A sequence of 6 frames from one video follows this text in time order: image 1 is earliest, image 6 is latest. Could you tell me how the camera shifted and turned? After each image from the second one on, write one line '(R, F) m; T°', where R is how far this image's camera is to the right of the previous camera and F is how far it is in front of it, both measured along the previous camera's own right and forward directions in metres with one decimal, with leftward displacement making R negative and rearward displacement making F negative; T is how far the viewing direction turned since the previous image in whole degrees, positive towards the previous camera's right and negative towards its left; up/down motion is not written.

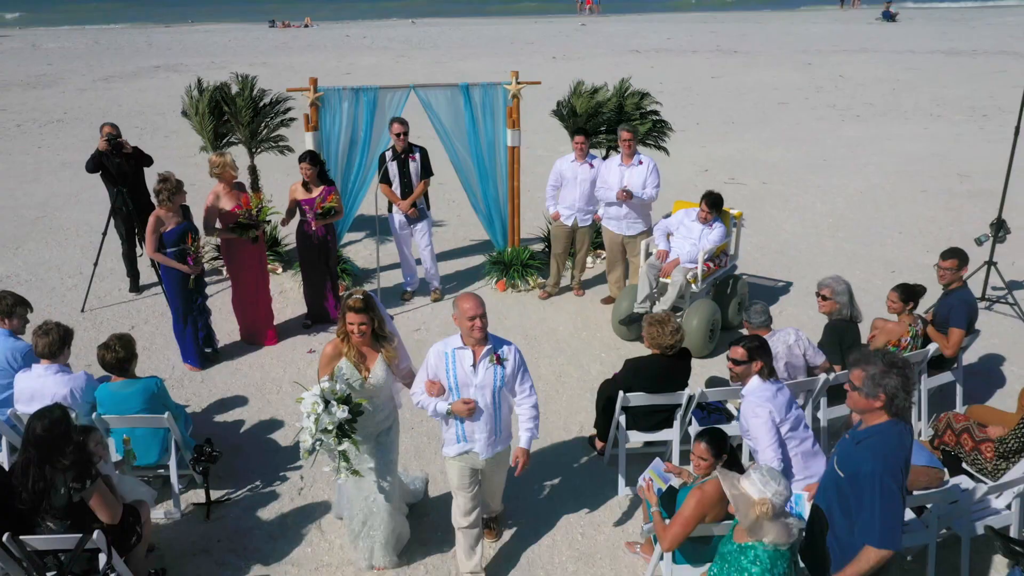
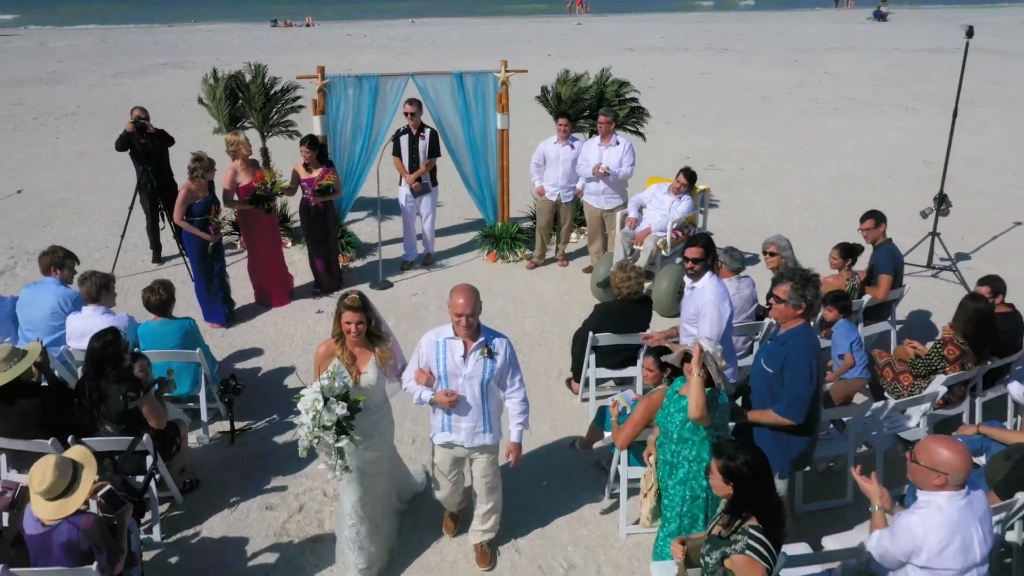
(+0.1, -0.8) m; 0°
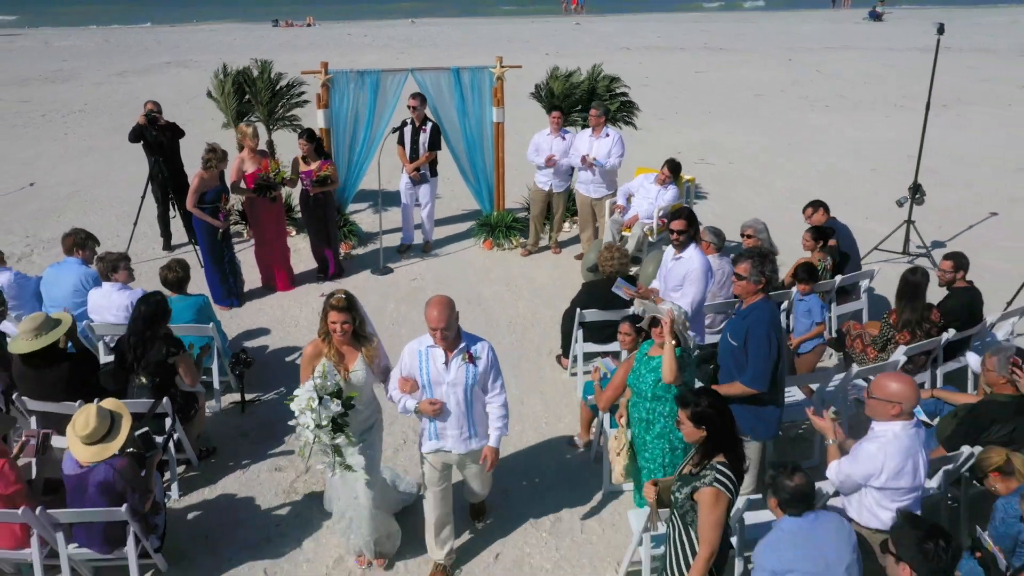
(+0.1, -0.4) m; 0°
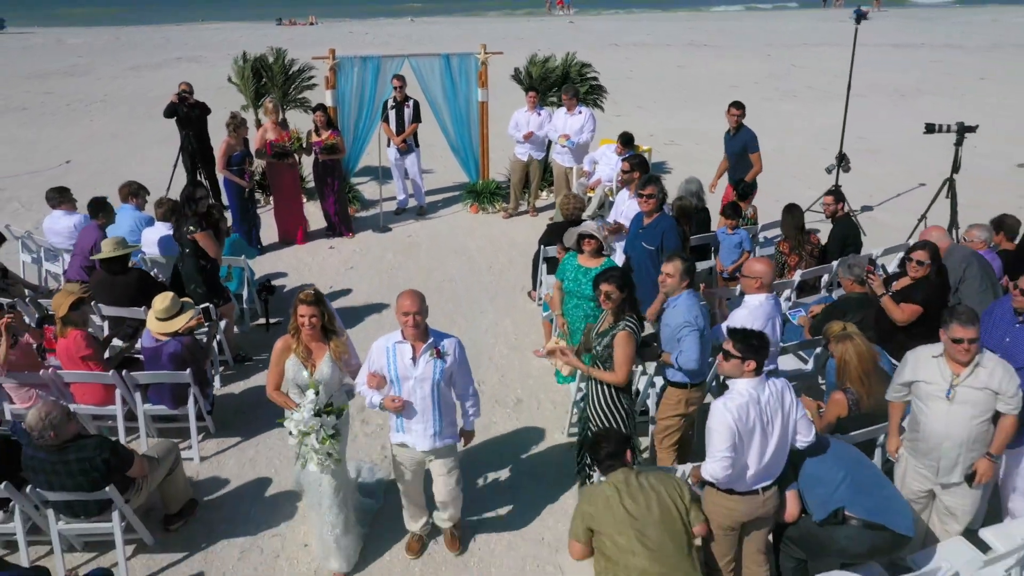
(+0.3, -1.5) m; 0°
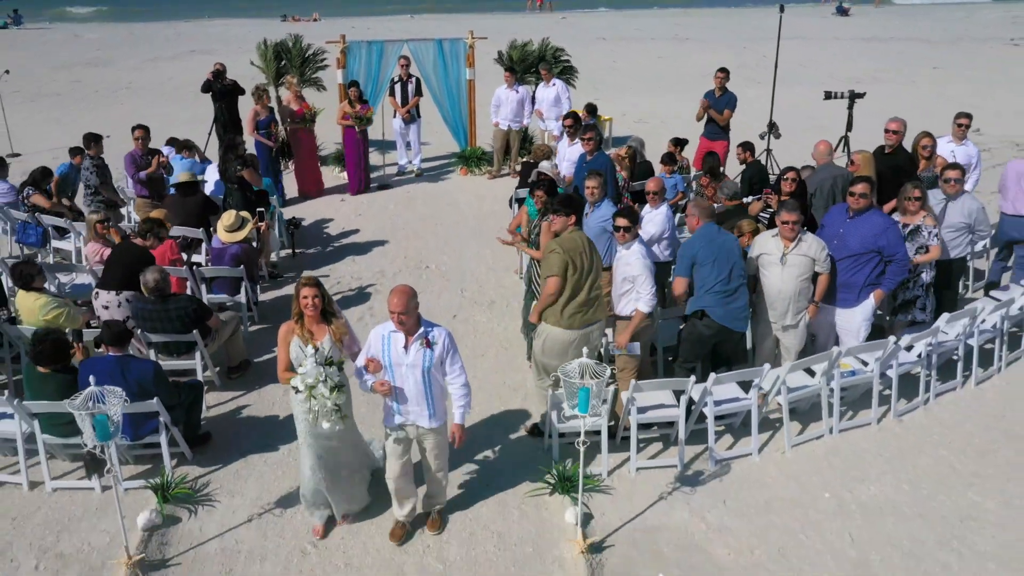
(+0.3, -2.0) m; 0°
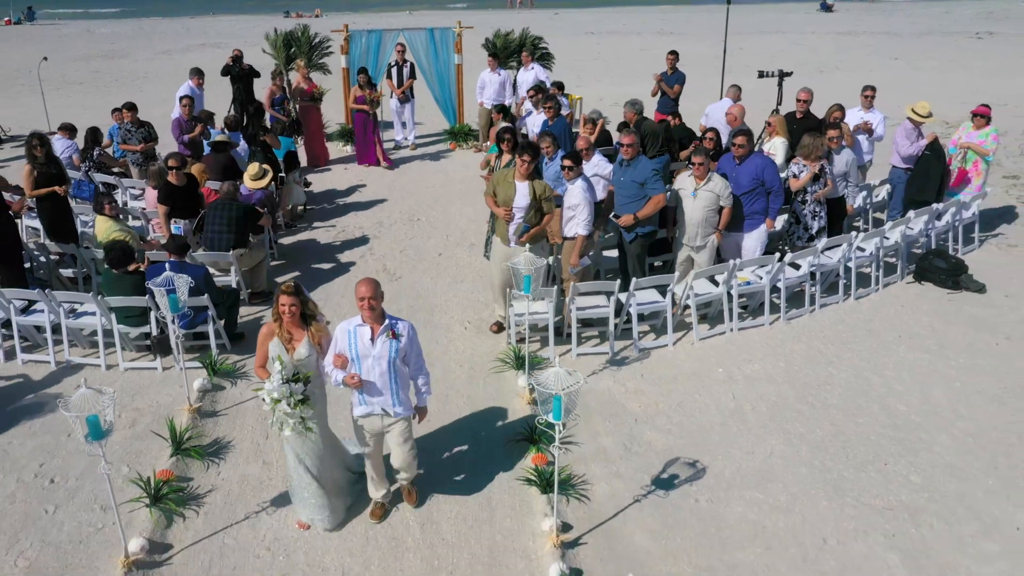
(+0.3, -1.8) m; 0°
